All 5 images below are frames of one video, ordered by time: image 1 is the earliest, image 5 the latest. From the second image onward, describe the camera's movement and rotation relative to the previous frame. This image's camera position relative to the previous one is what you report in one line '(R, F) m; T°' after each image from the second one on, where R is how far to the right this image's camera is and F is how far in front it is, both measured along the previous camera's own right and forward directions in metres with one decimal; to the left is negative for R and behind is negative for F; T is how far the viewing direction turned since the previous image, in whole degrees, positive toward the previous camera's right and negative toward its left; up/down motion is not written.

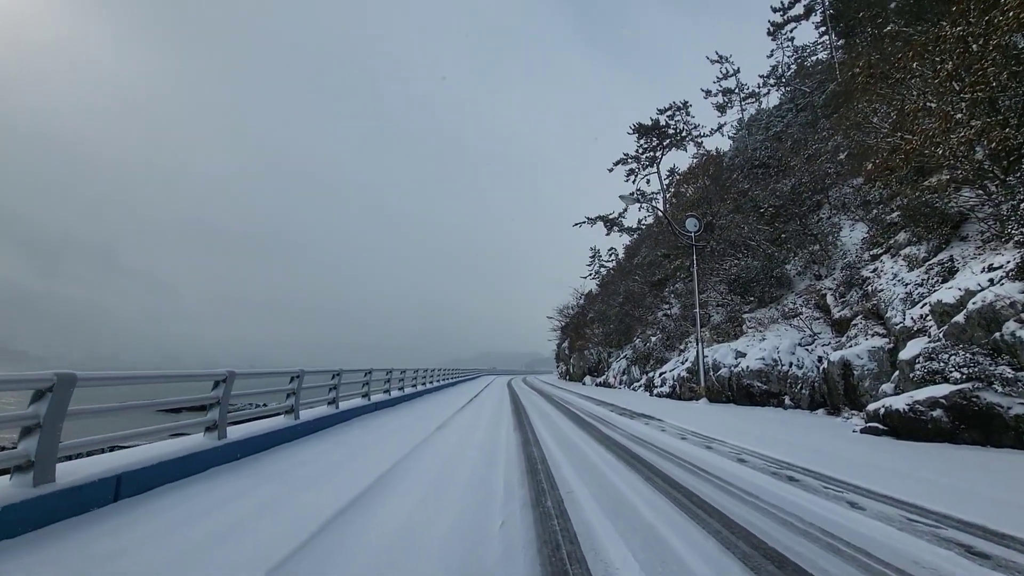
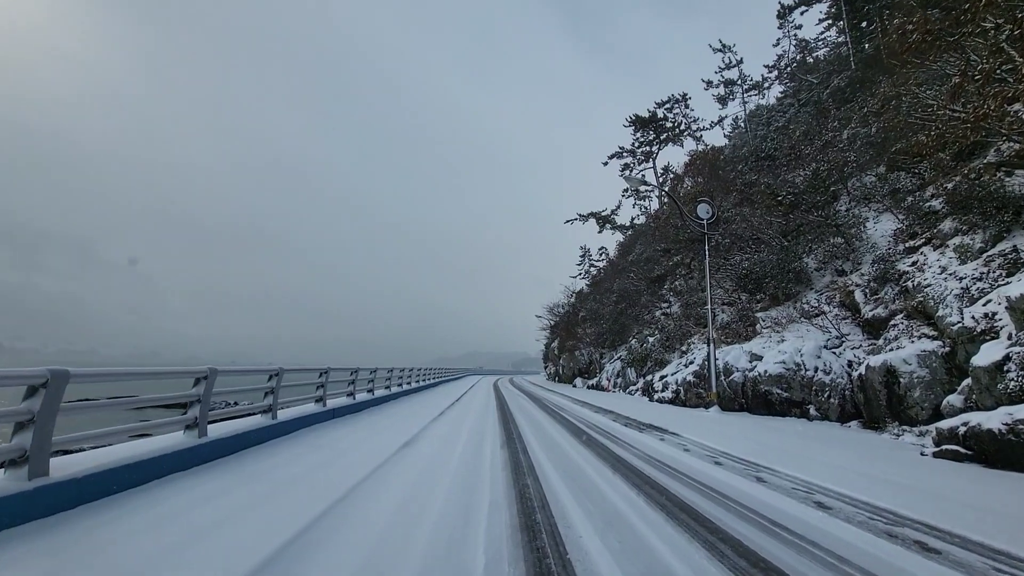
(0.0, +1.3) m; +2°
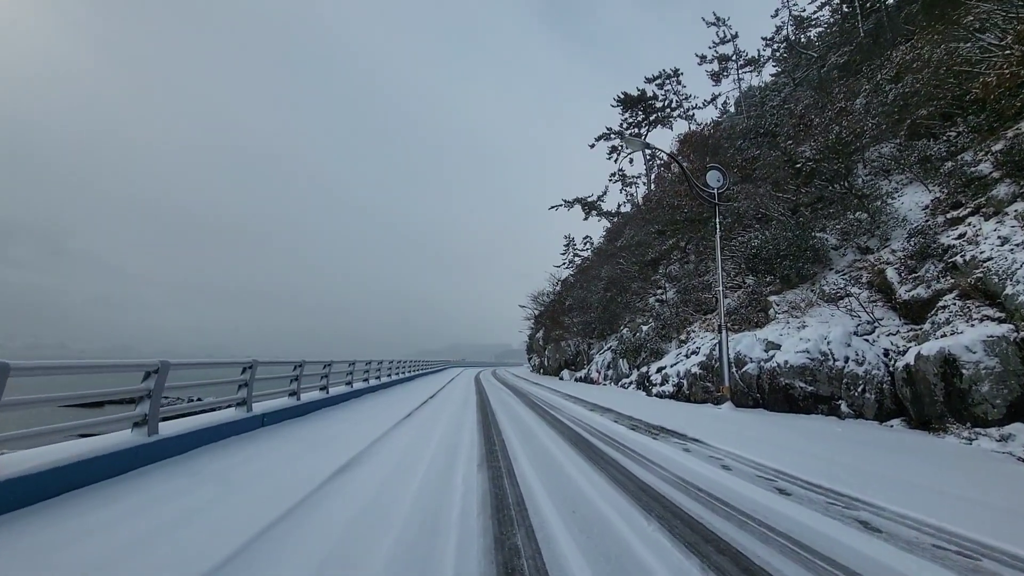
(0.0, +1.4) m; +2°
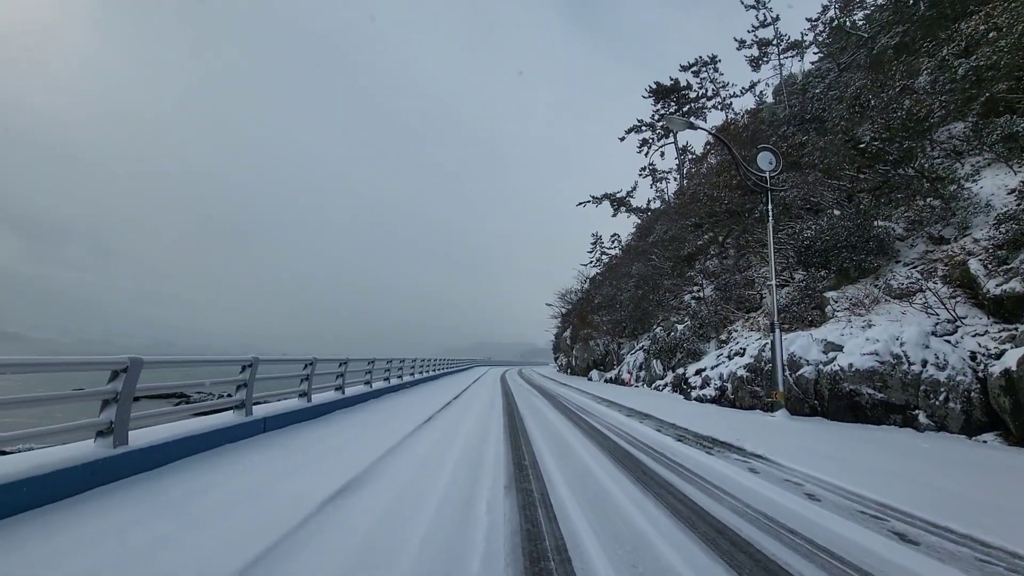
(-0.1, +0.6) m; -3°
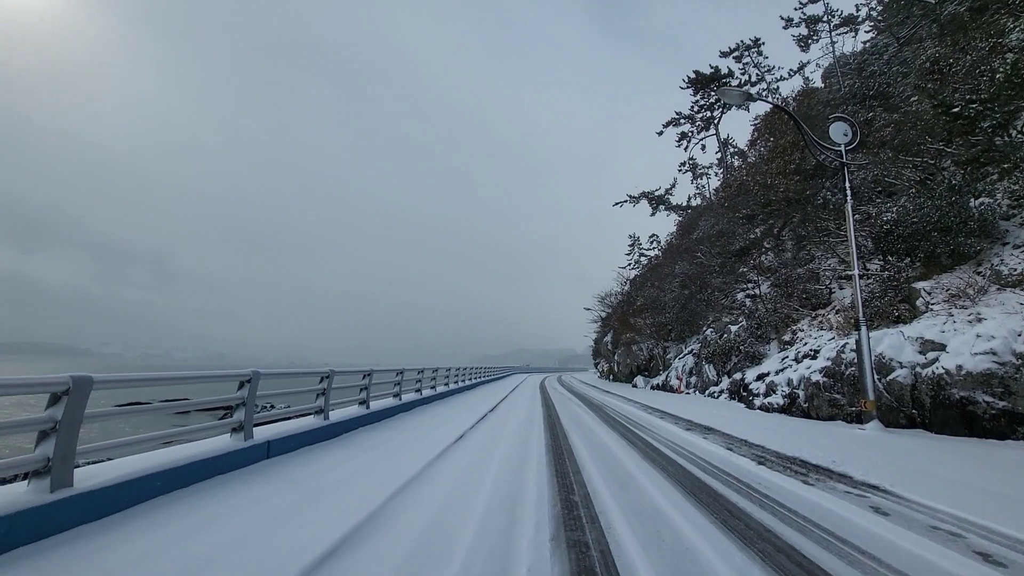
(0.0, +0.6) m; -5°
